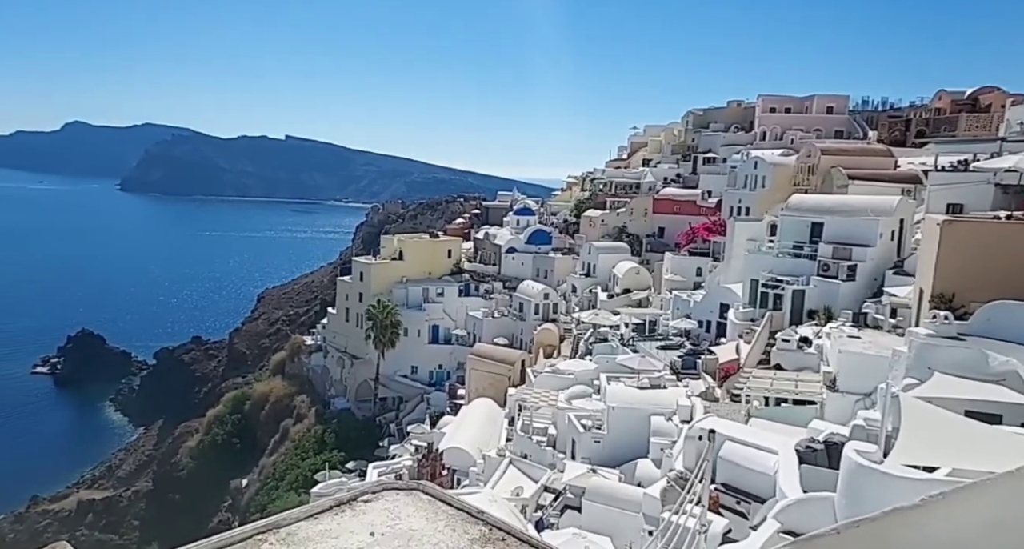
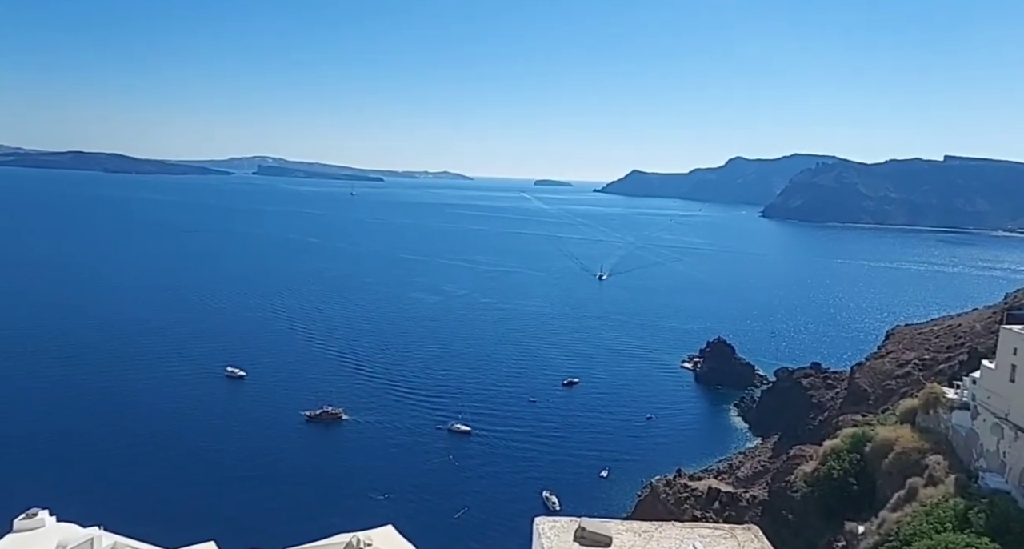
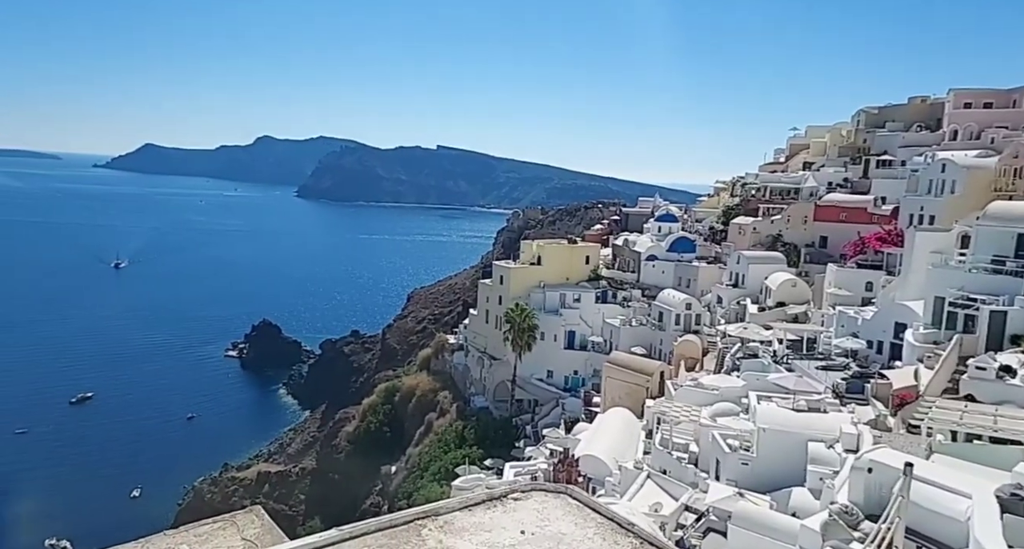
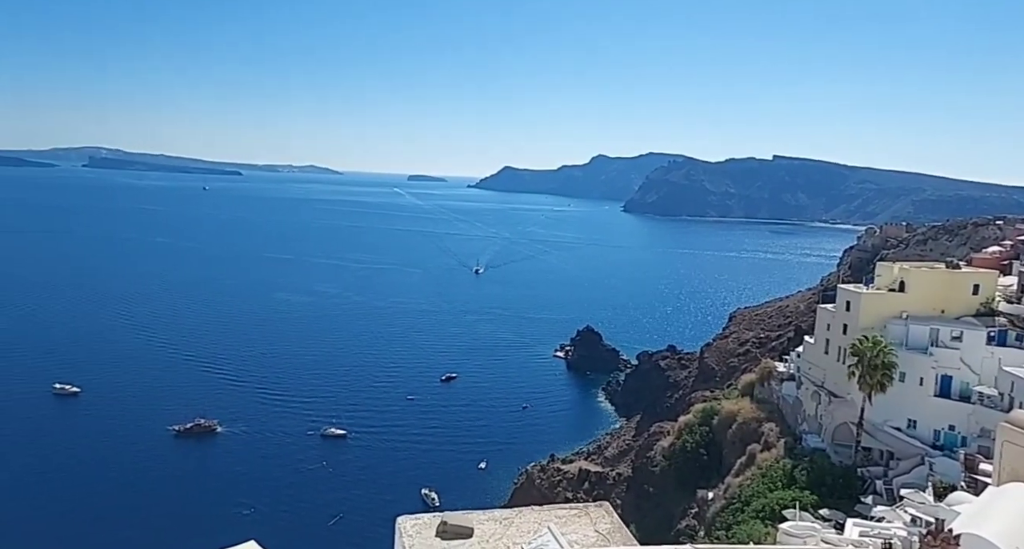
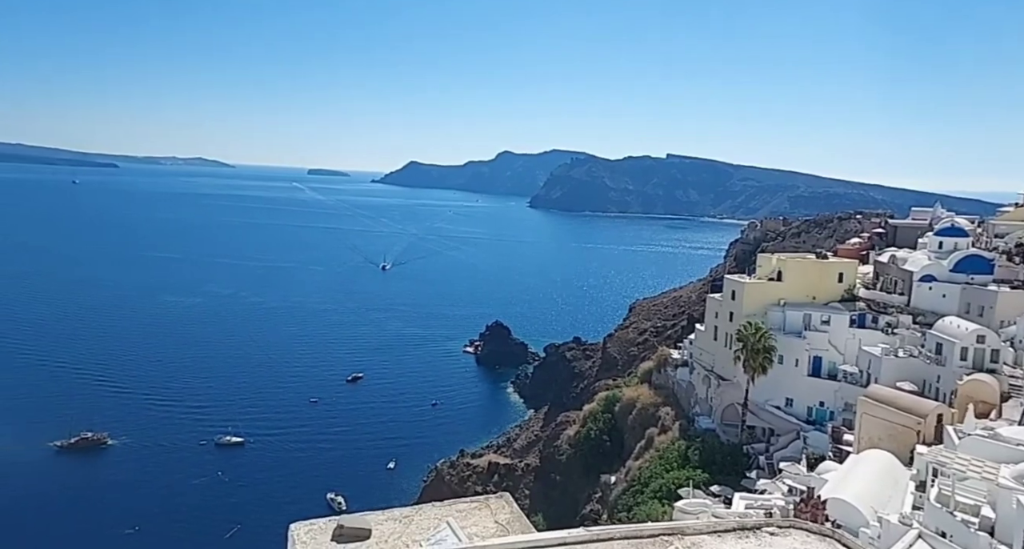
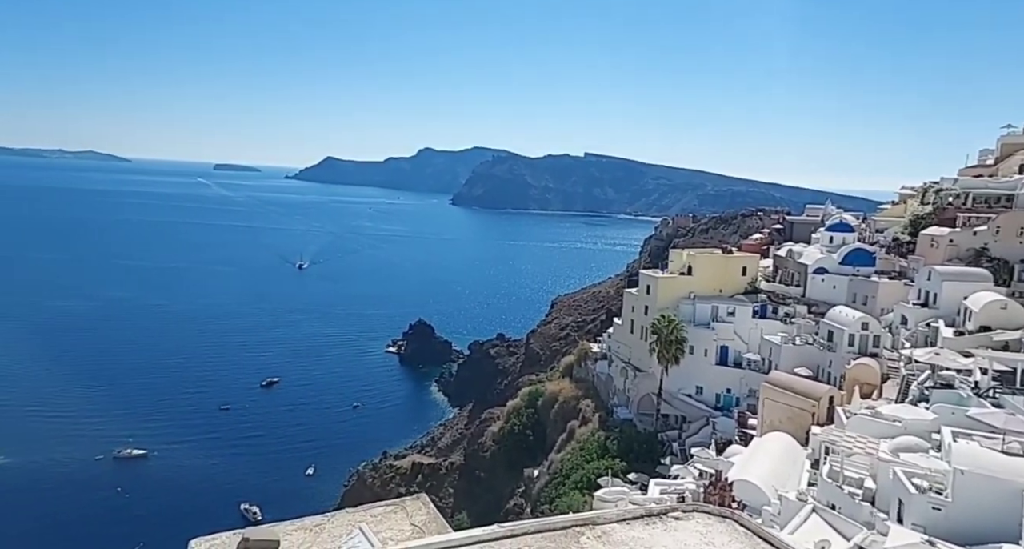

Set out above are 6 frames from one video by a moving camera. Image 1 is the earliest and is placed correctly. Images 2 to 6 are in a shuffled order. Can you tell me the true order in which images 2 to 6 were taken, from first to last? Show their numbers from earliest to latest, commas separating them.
3, 6, 5, 4, 2
